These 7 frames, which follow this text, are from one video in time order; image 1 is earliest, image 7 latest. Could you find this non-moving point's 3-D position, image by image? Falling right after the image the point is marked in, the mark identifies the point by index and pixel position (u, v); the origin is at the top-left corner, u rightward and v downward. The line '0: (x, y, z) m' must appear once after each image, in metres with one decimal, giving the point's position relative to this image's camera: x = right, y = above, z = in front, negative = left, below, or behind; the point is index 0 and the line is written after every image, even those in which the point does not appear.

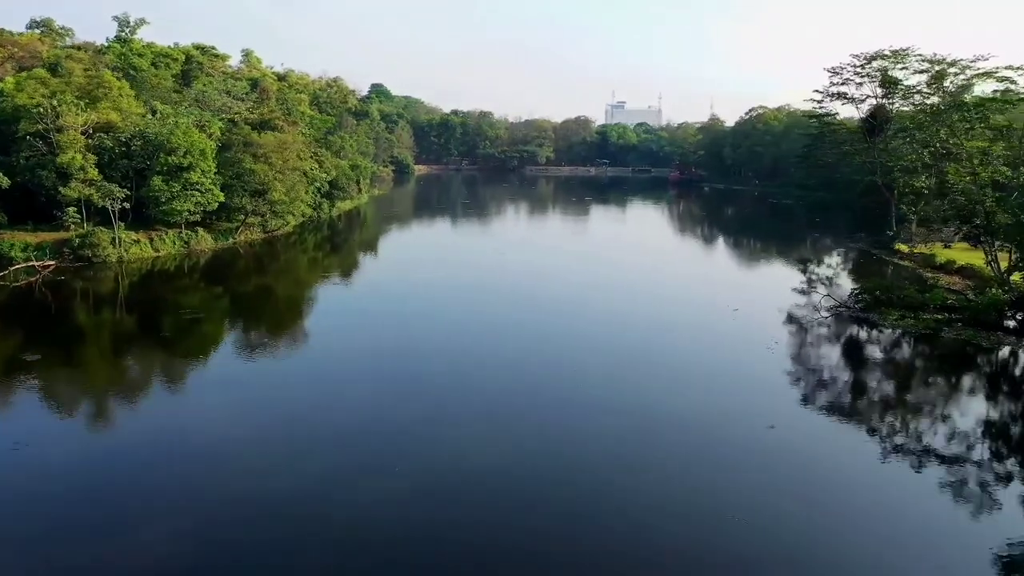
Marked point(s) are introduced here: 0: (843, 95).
0: (+9.2, +5.4, +19.4) m
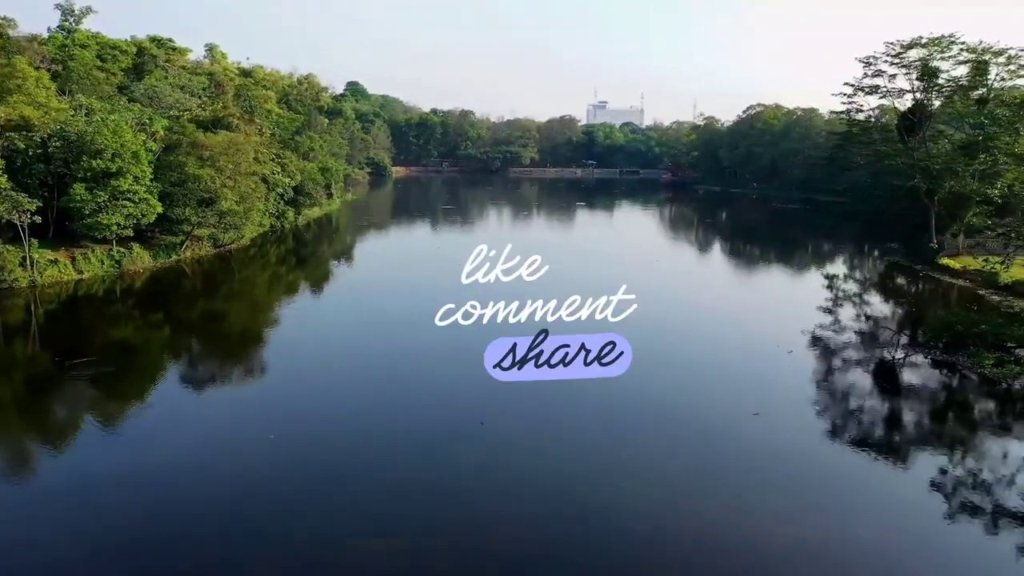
0: (+8.9, +4.9, +17.1) m
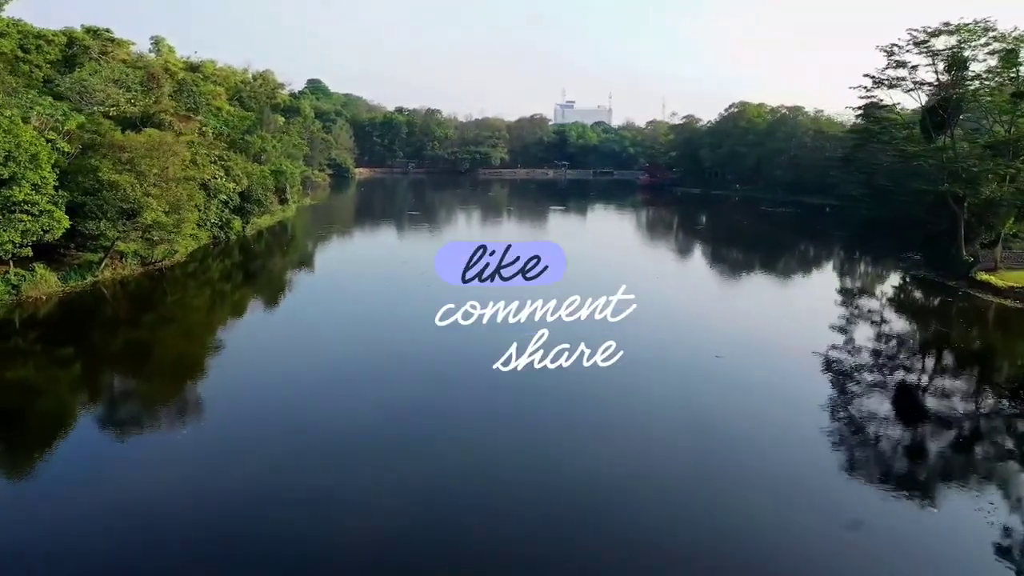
0: (+8.5, +4.5, +15.2) m
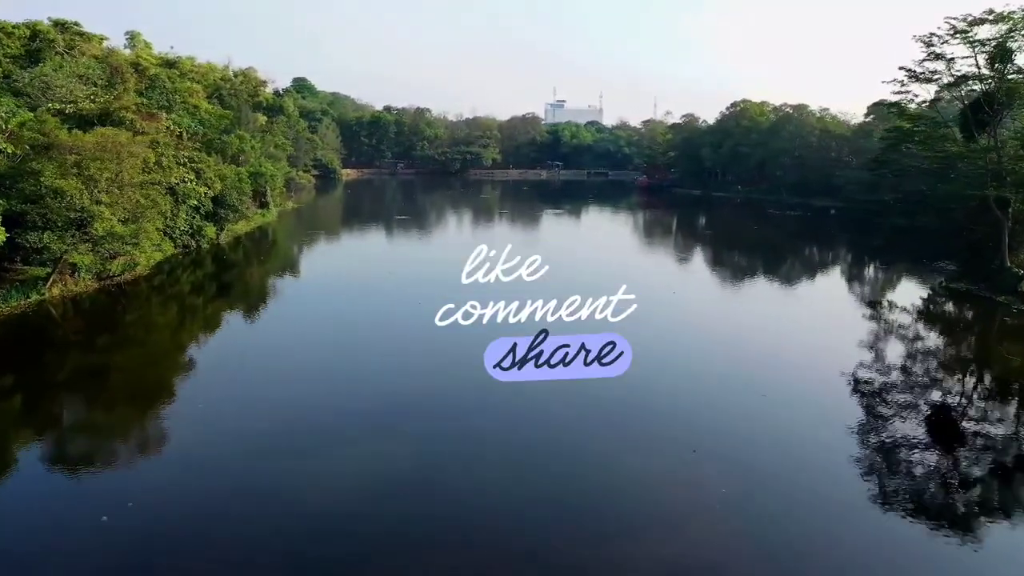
0: (+8.4, +4.2, +13.8) m
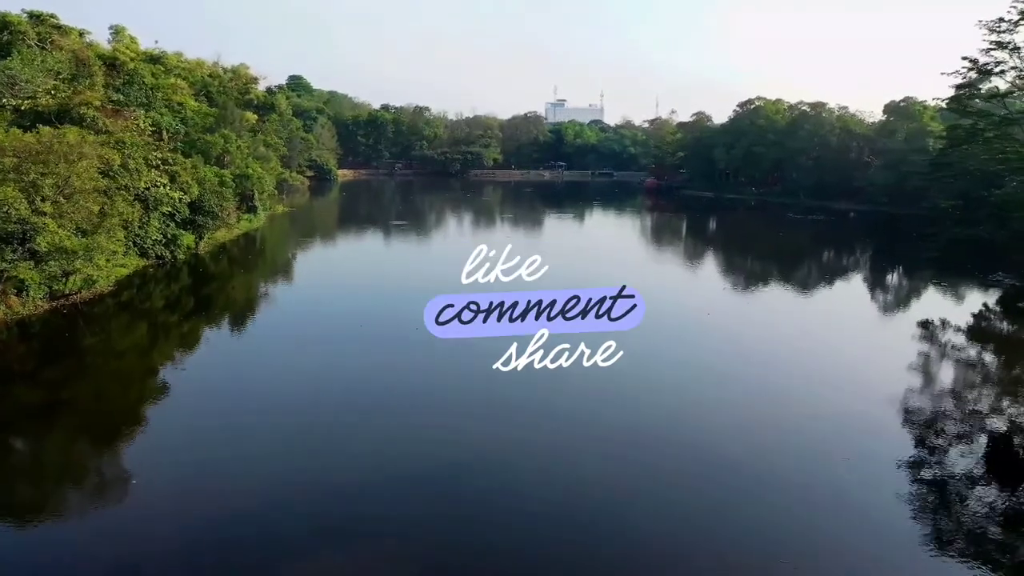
0: (+8.6, +3.9, +12.2) m
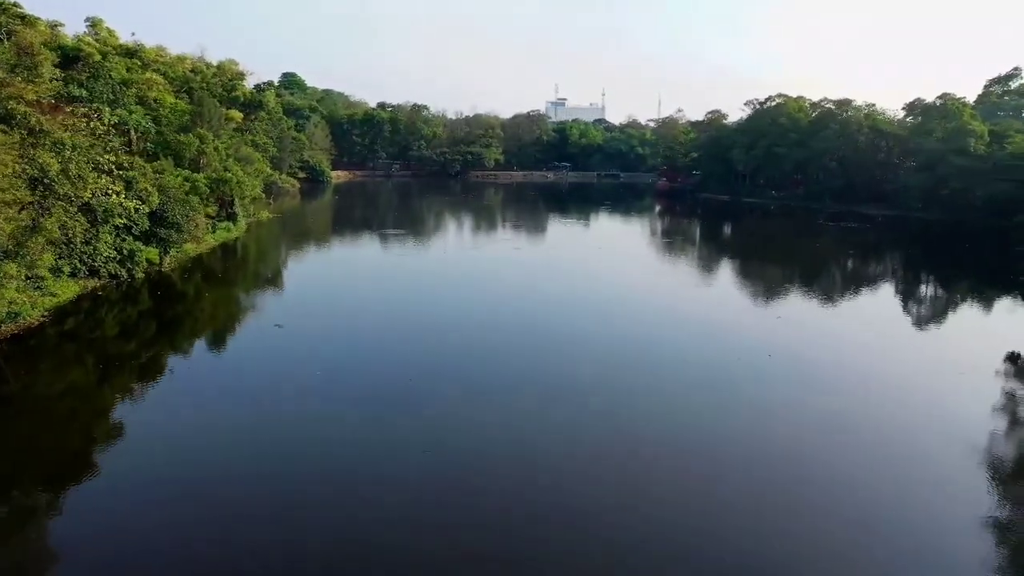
0: (+8.8, +3.4, +10.0) m
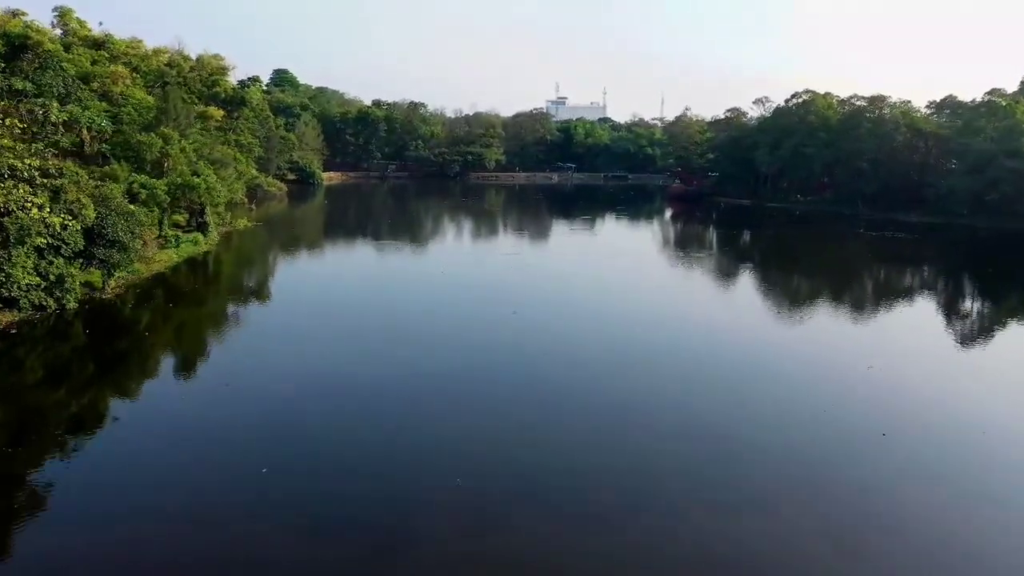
0: (+9.0, +2.8, +7.5) m
